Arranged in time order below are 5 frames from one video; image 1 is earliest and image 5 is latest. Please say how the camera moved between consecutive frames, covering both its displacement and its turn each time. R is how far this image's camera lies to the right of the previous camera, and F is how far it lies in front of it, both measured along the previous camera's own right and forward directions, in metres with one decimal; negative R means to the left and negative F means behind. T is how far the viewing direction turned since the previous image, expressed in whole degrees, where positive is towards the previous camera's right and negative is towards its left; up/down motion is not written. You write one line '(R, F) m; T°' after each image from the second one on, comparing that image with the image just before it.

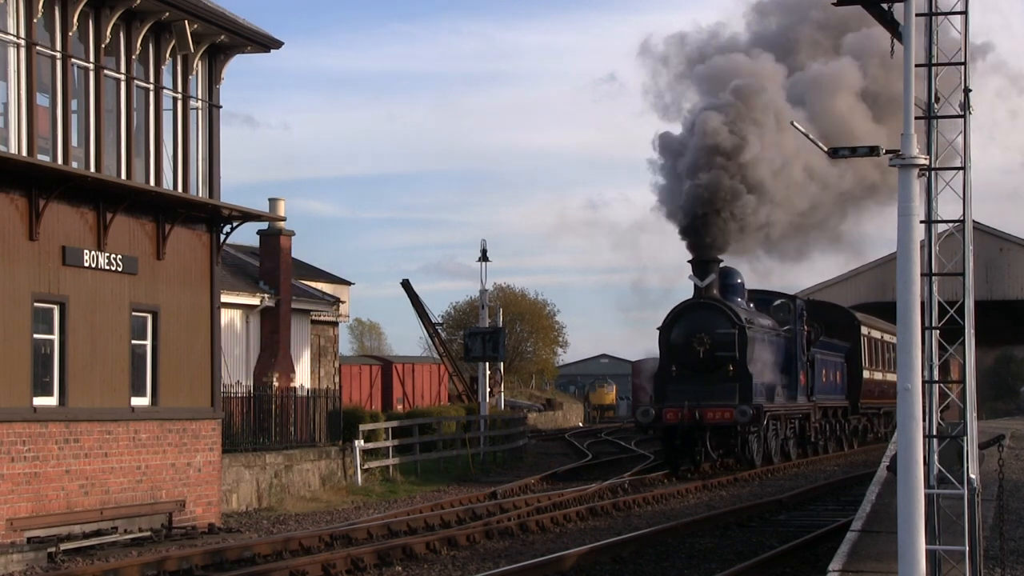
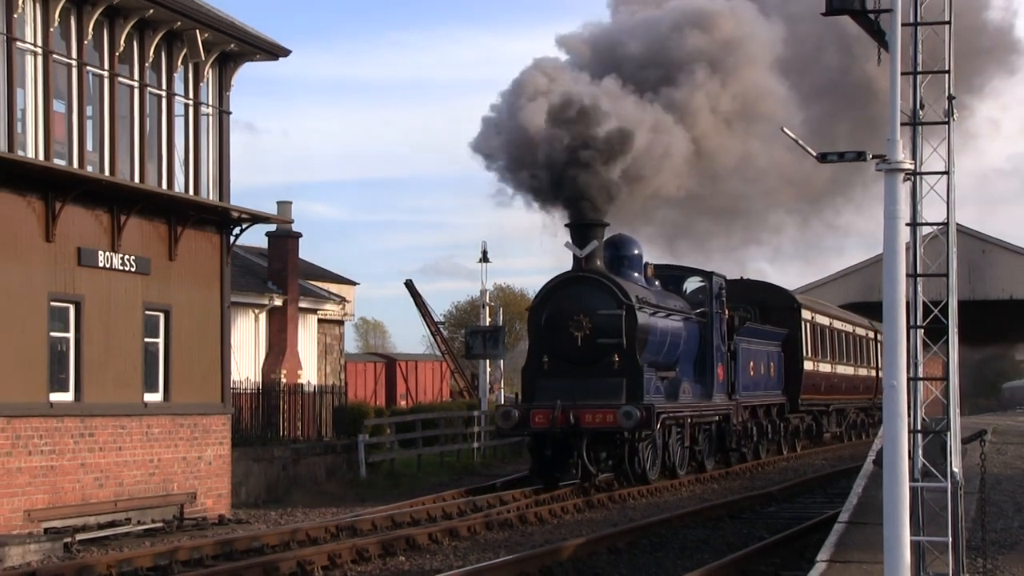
(0.0, -0.4) m; 0°
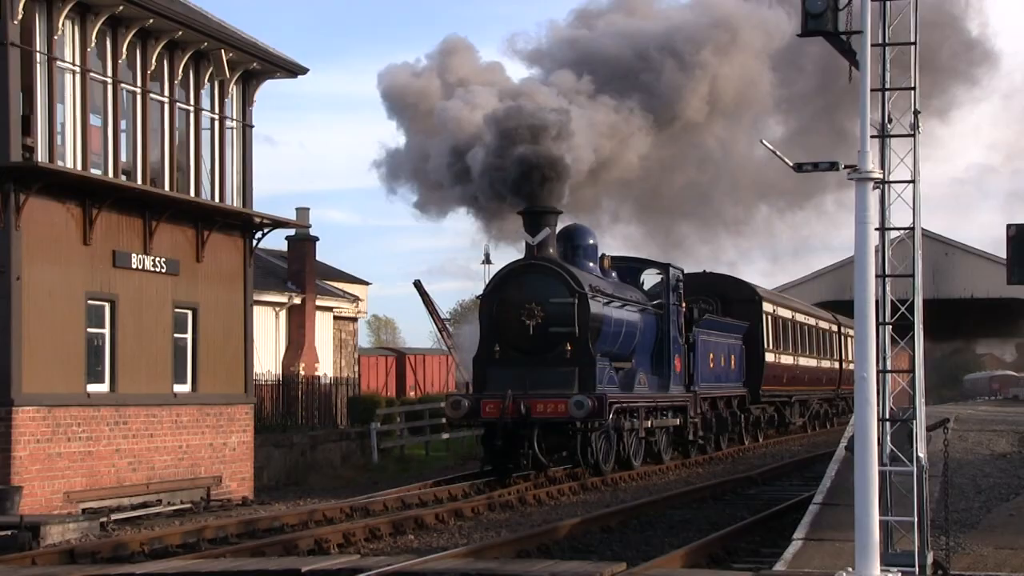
(+0.1, -1.0) m; 0°
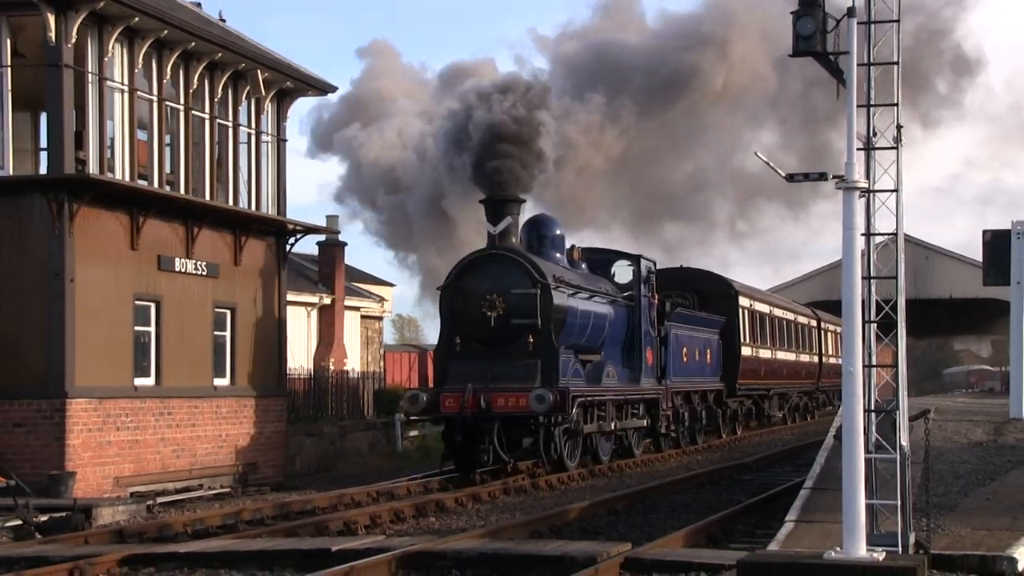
(0.0, -1.1) m; -1°
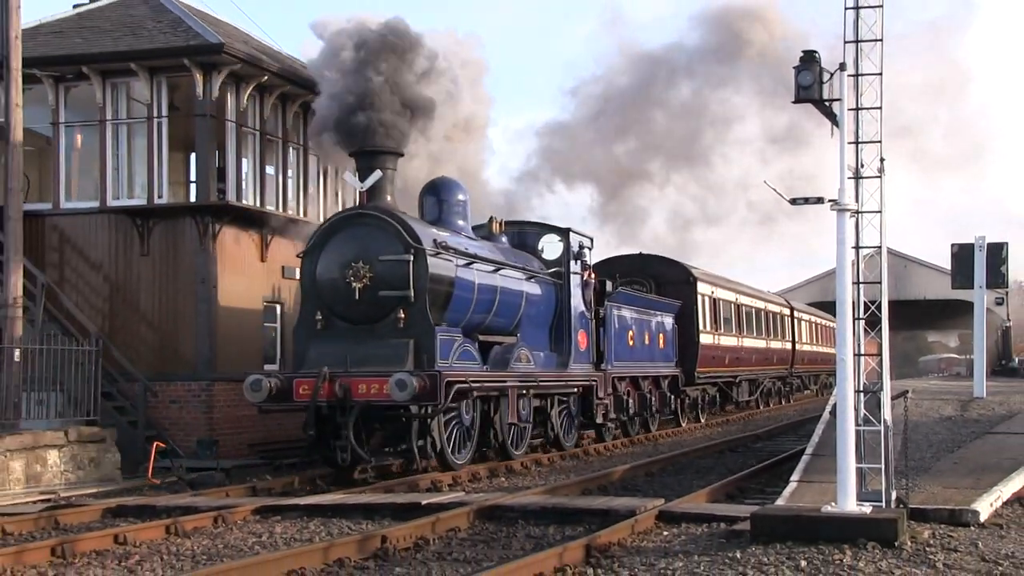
(+0.1, -3.3) m; -3°
